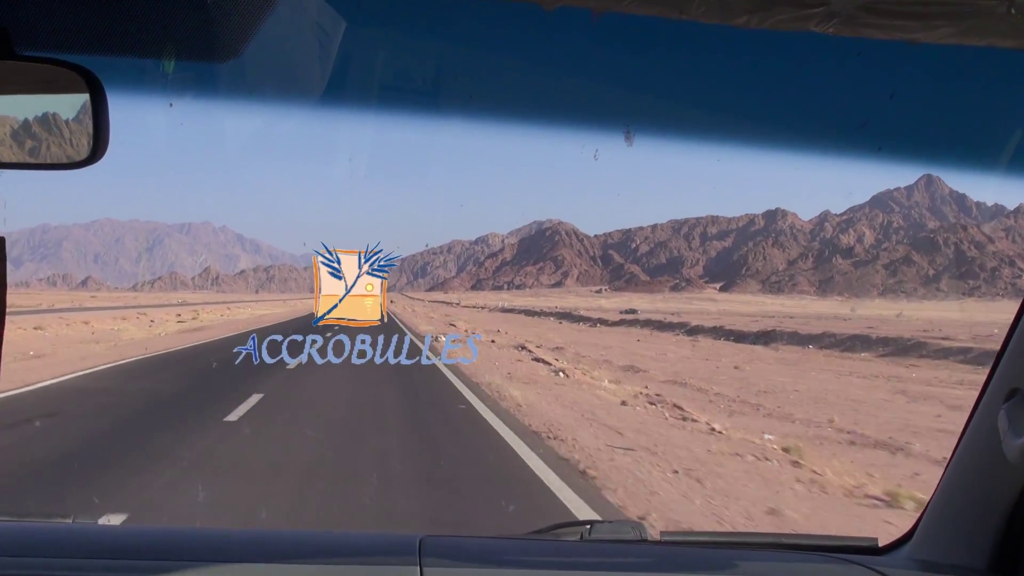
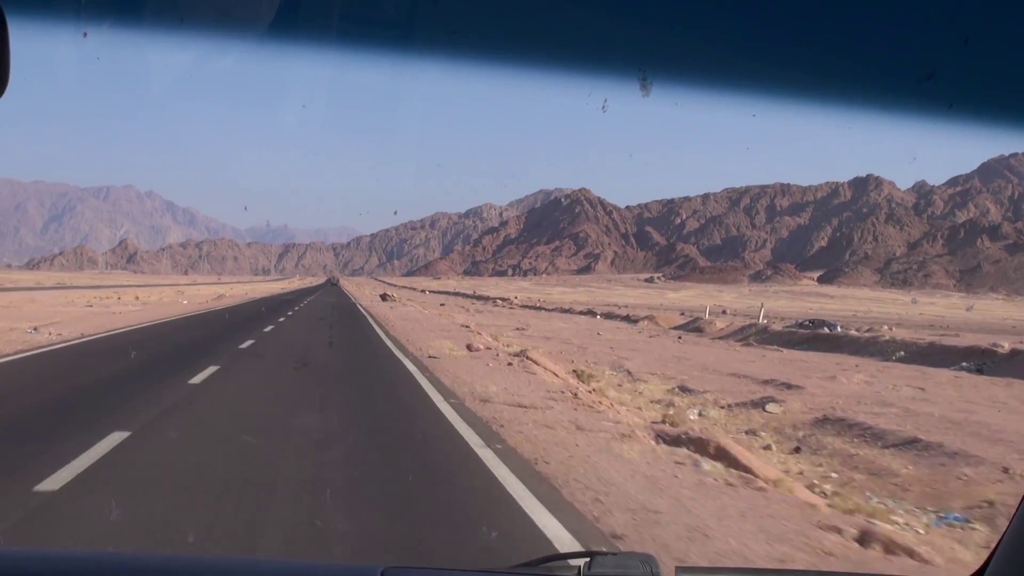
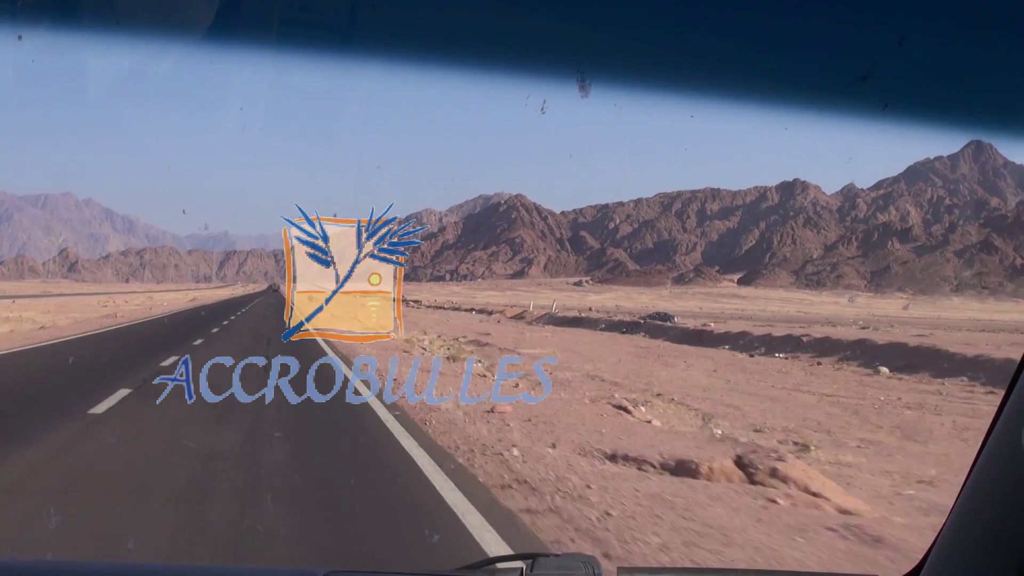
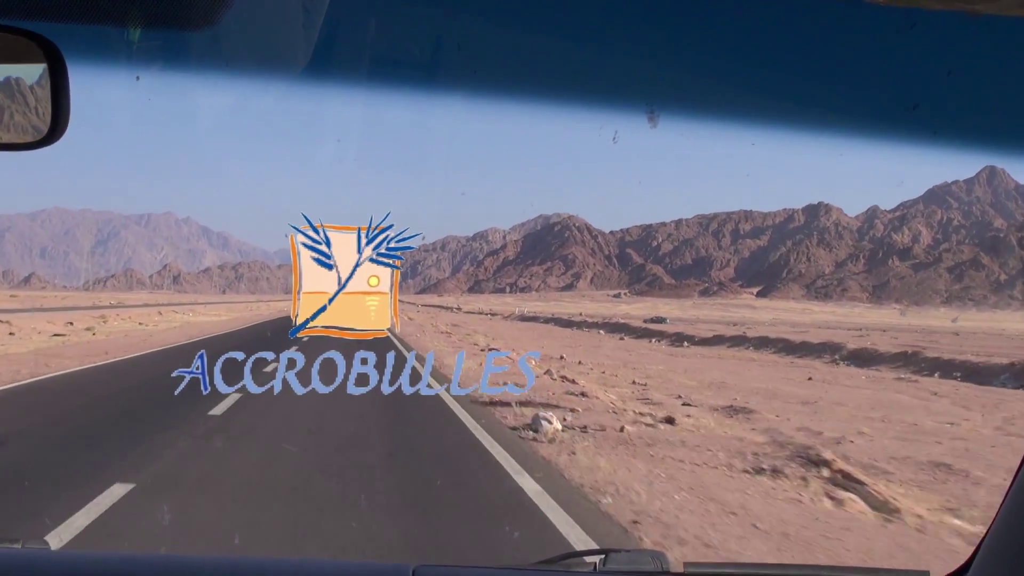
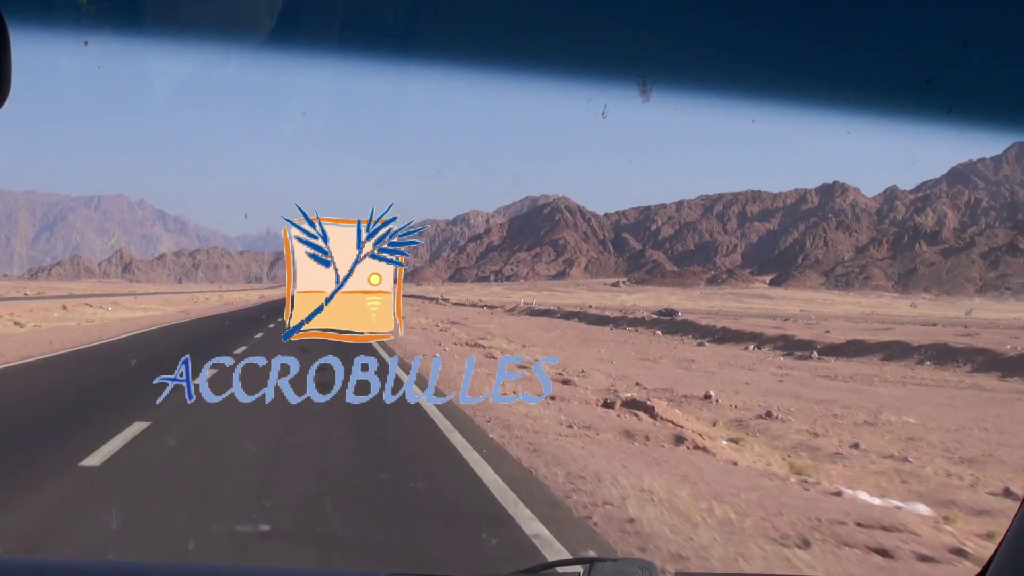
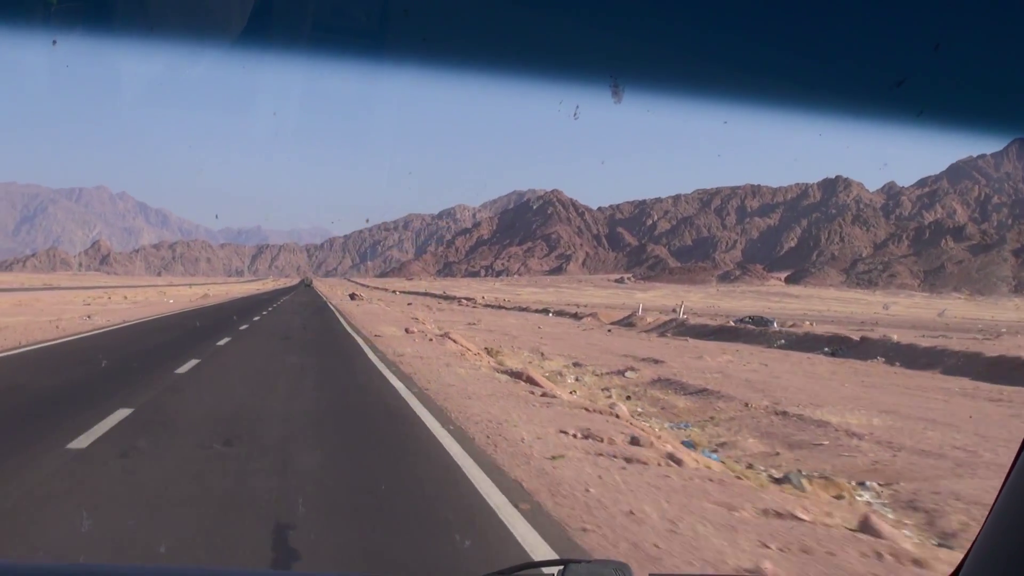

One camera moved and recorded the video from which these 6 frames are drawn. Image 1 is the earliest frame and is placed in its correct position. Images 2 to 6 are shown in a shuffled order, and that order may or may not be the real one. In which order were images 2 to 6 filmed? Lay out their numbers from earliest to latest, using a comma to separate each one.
4, 5, 3, 6, 2
